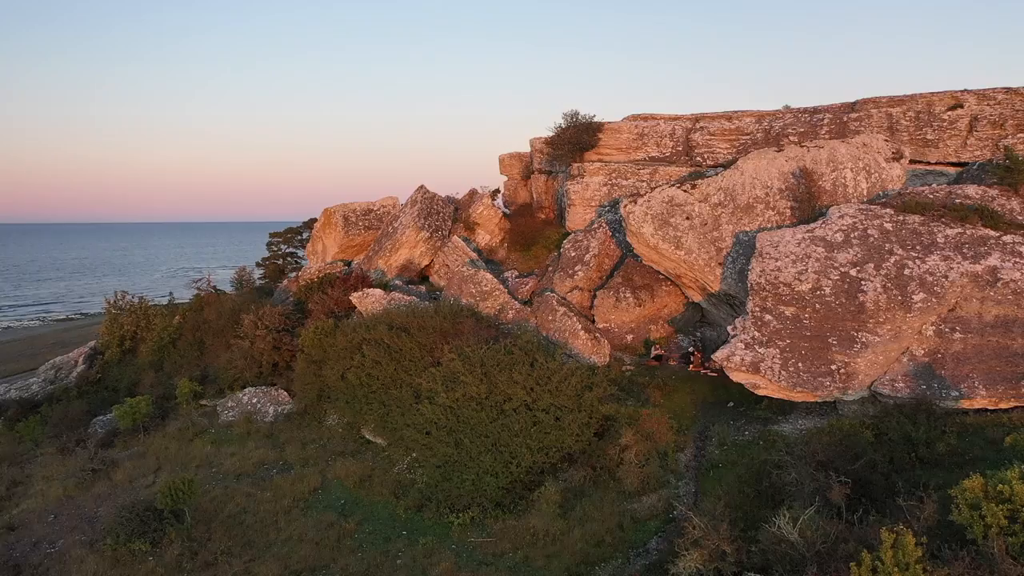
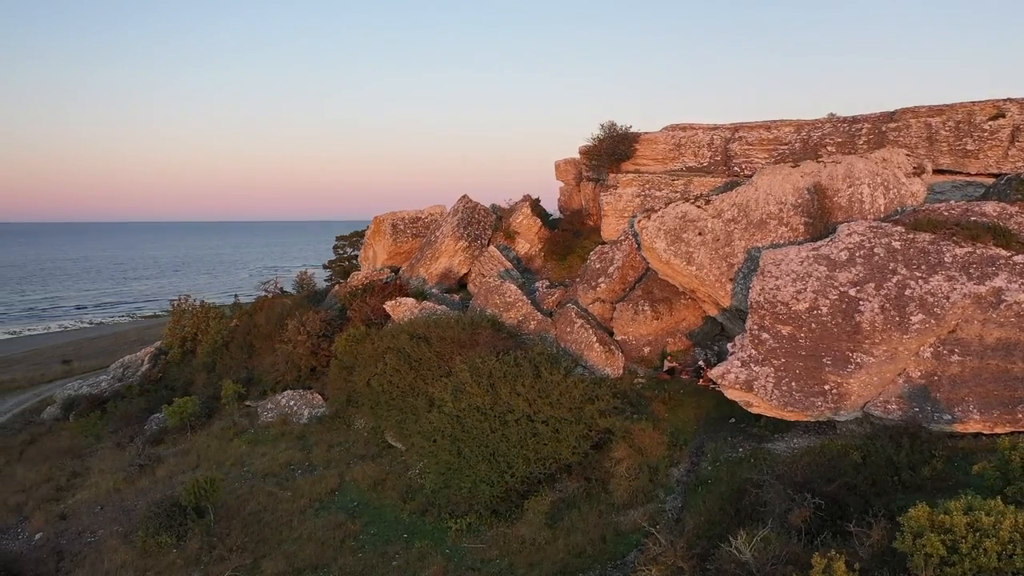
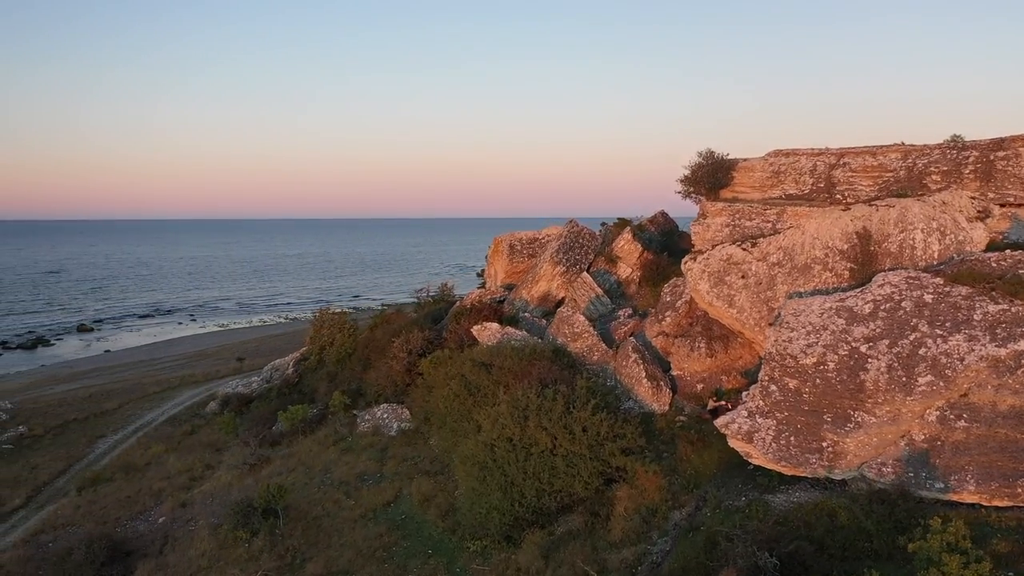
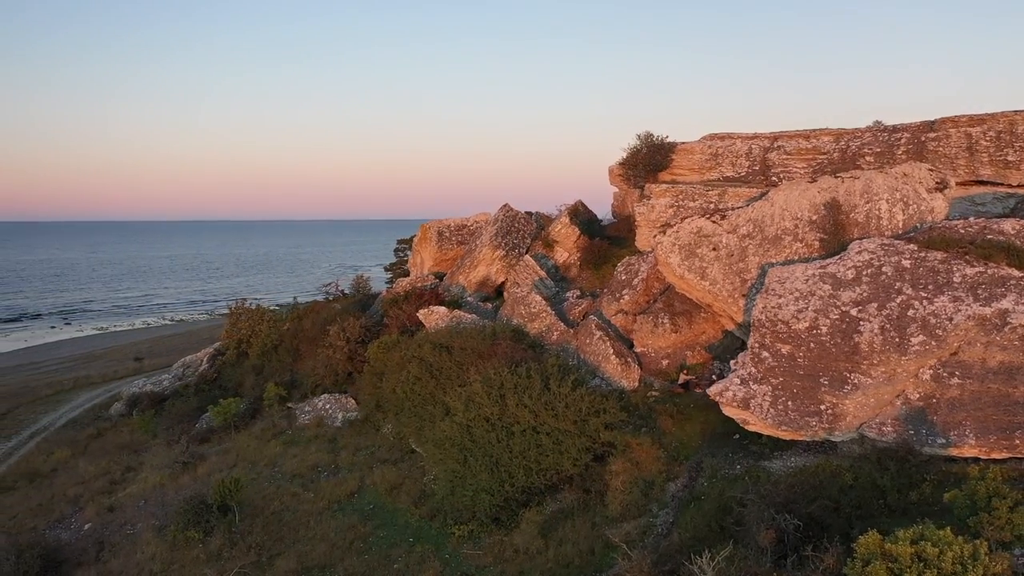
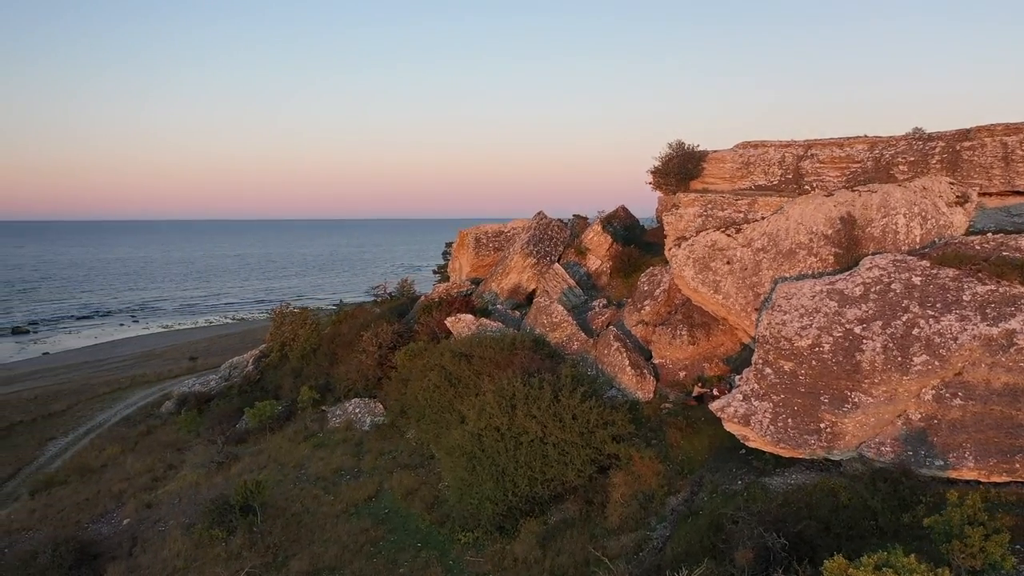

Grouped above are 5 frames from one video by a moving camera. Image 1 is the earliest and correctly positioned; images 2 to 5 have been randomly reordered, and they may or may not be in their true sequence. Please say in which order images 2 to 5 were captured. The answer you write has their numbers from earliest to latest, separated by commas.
2, 4, 5, 3
